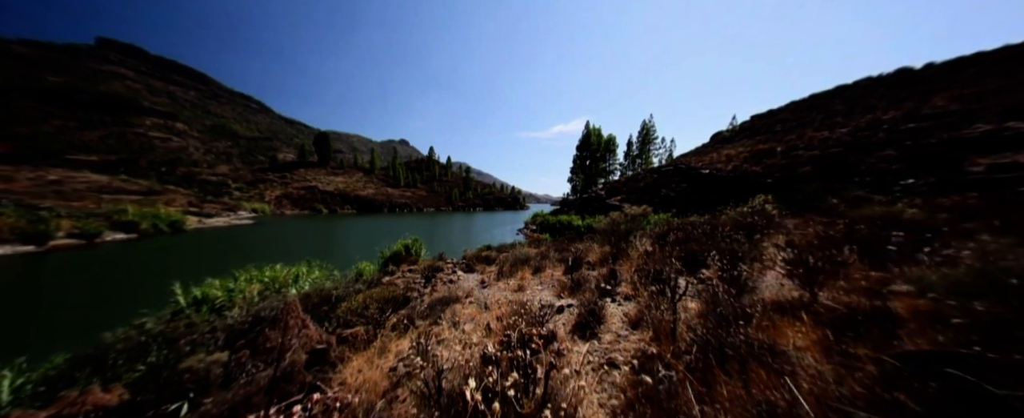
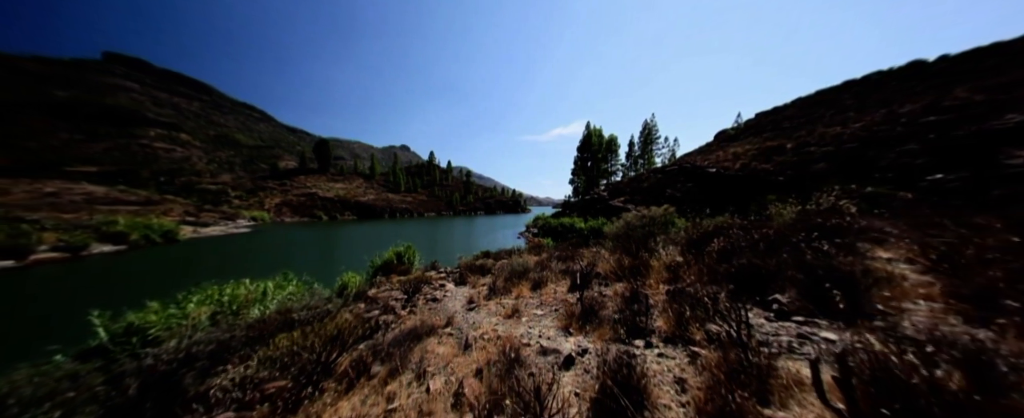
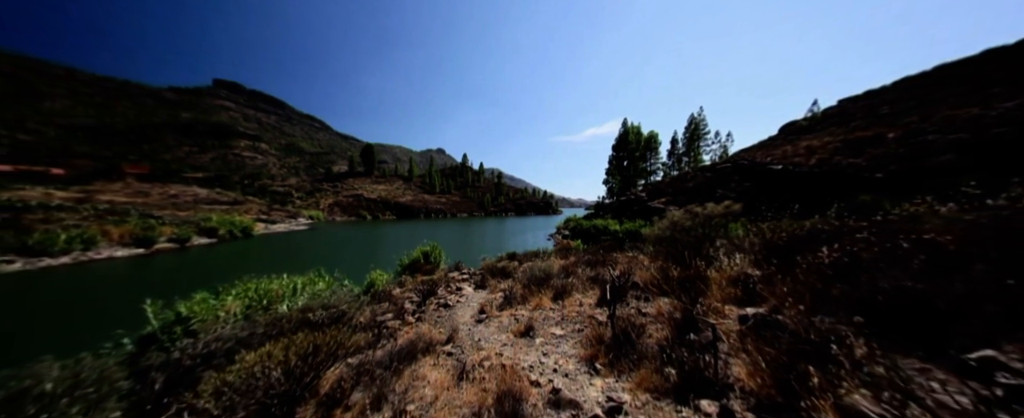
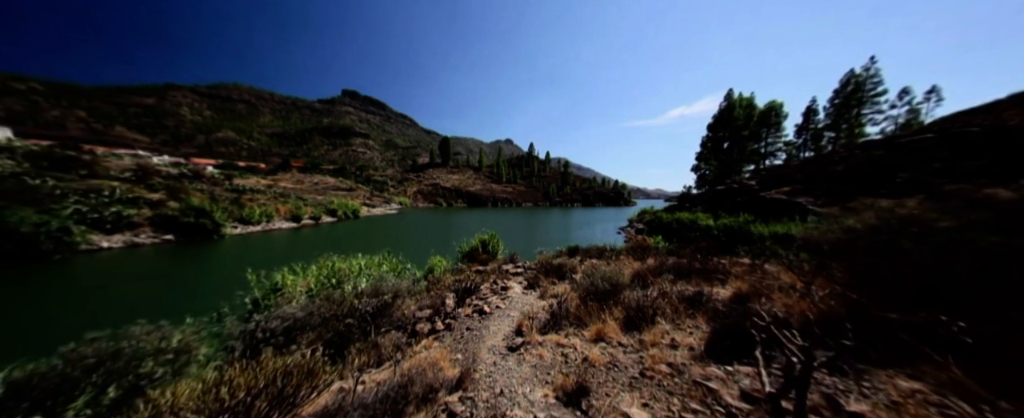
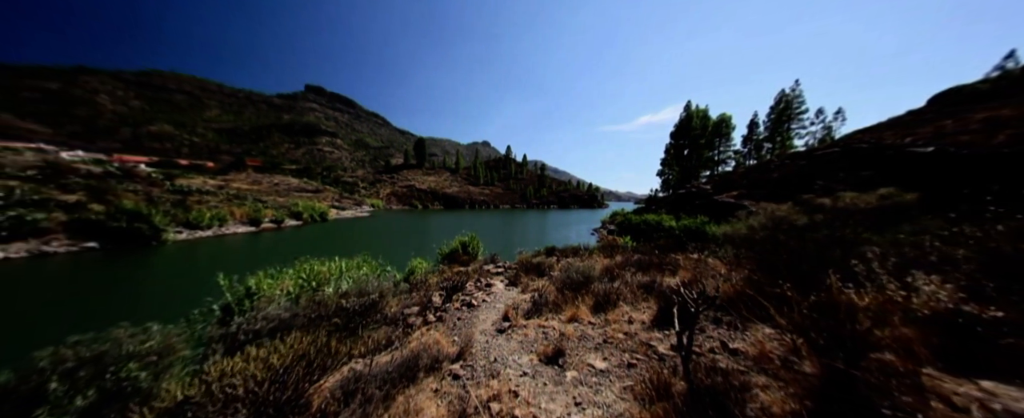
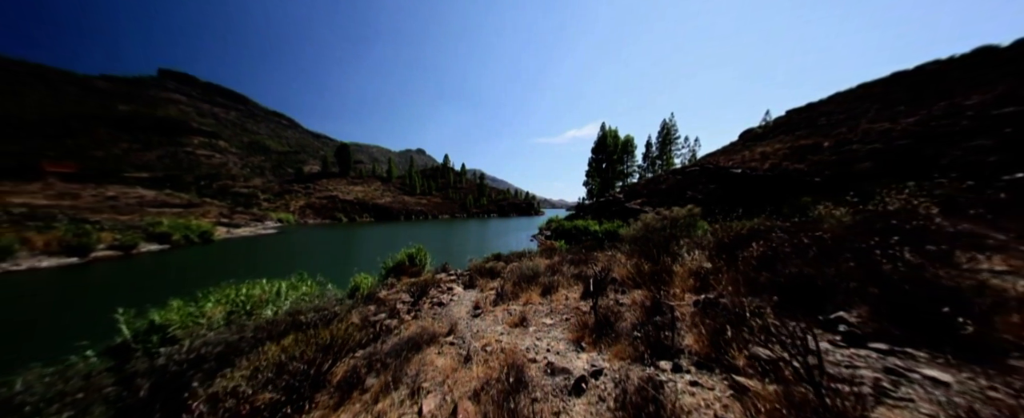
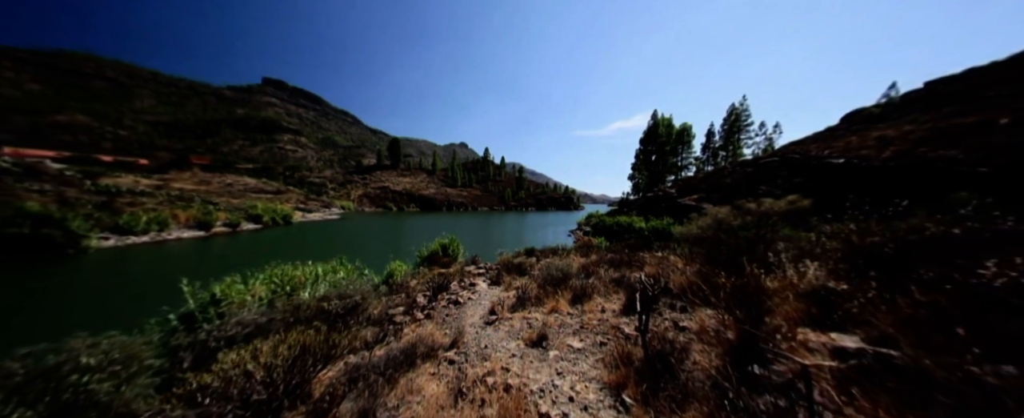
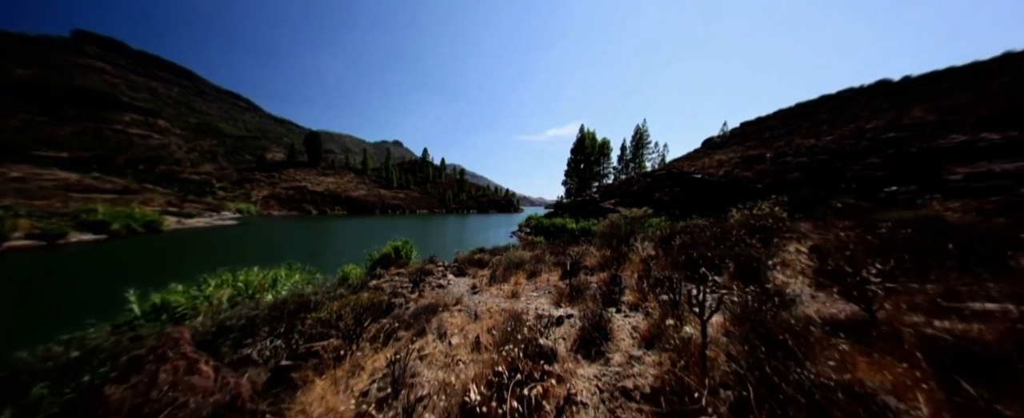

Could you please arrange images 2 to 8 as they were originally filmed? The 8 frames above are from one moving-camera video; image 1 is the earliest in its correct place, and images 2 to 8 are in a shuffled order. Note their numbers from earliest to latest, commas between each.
8, 2, 6, 3, 7, 5, 4
